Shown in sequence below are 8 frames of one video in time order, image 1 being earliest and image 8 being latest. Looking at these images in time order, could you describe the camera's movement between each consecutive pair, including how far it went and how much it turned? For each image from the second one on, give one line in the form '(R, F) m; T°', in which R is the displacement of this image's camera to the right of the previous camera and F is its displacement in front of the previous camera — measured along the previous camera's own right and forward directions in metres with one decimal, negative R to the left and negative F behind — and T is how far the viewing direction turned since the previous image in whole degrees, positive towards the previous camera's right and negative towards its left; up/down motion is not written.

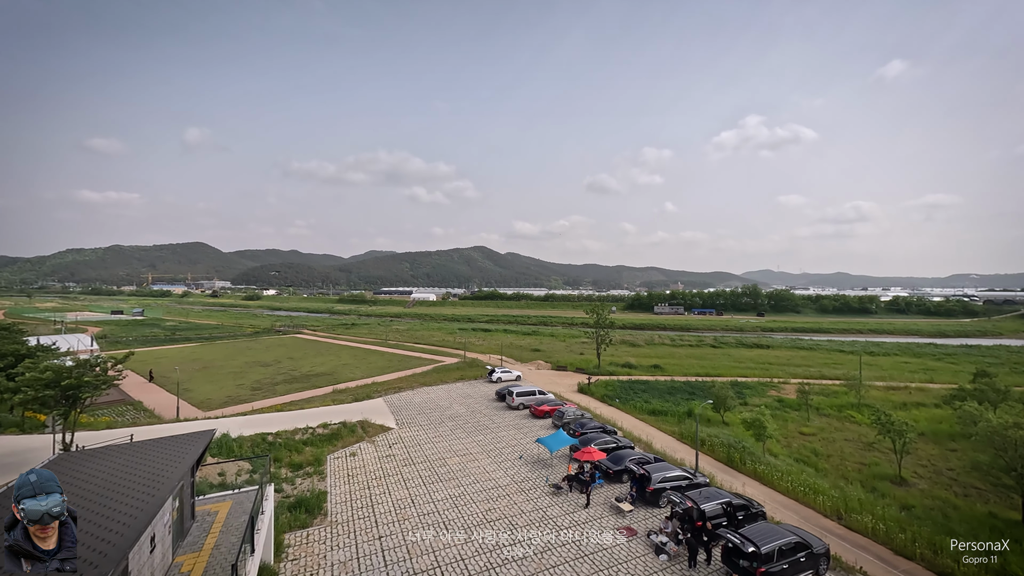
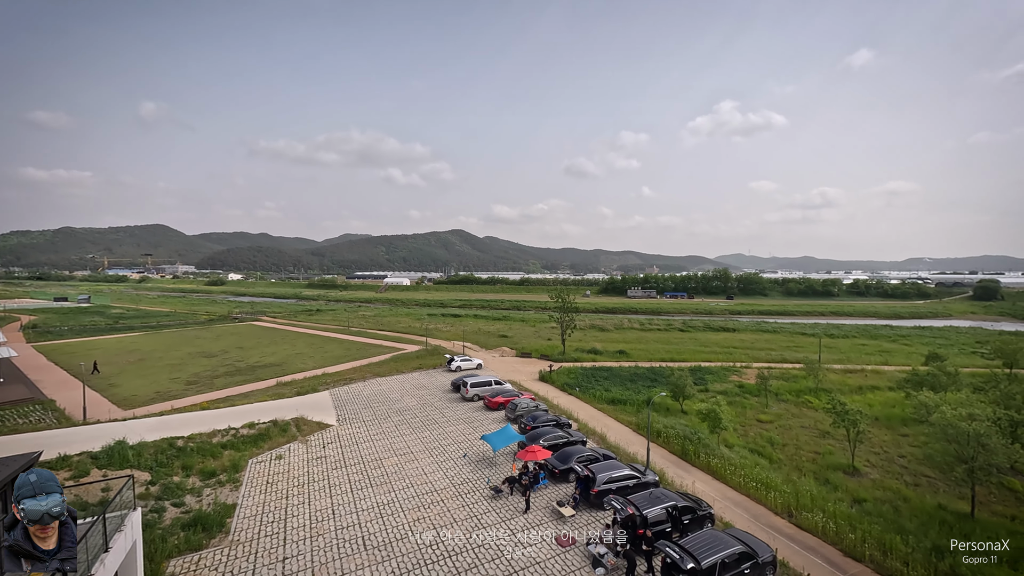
(+1.8, +1.8) m; +3°
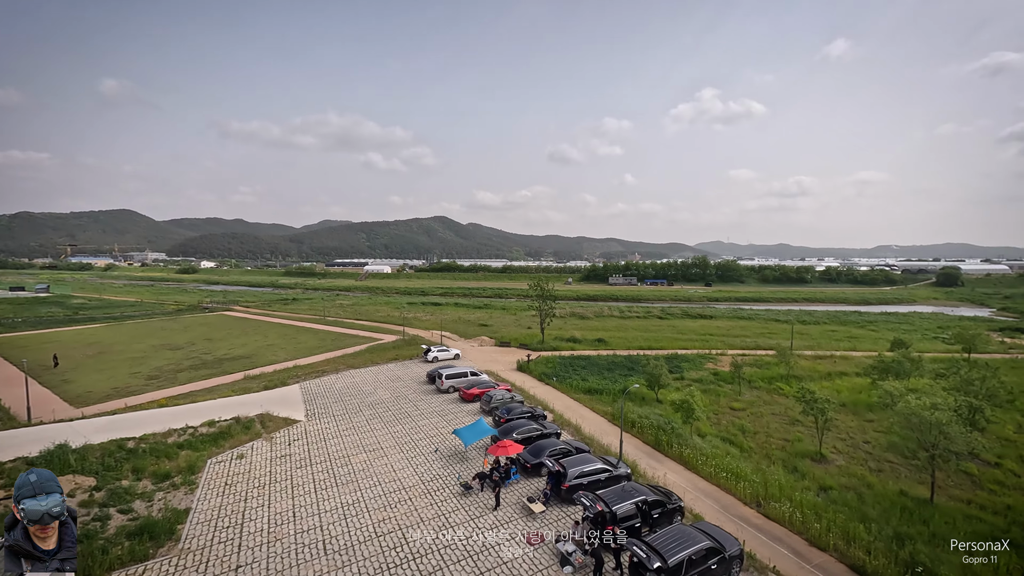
(+0.5, +0.6) m; +2°
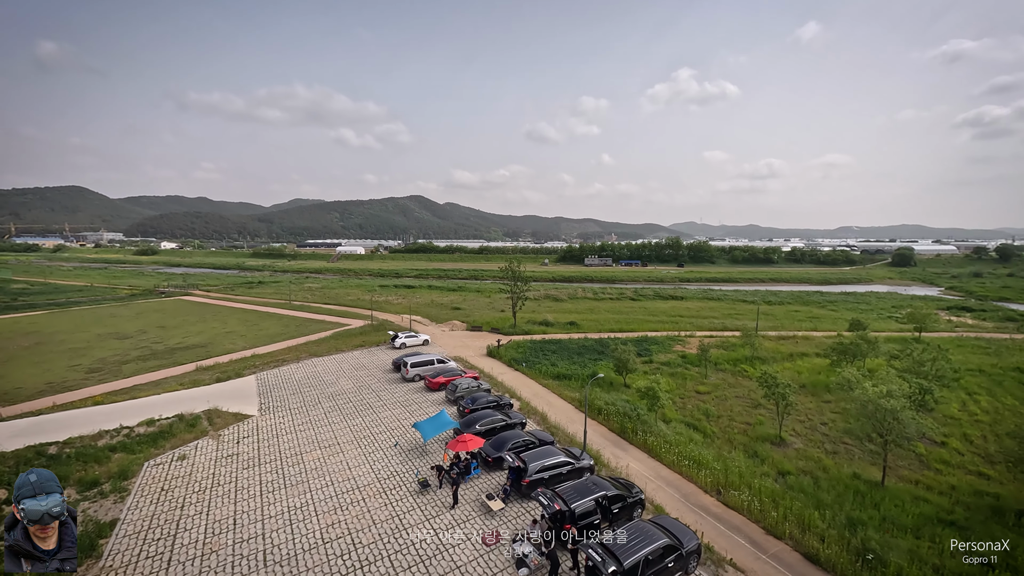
(+0.7, +0.9) m; +3°
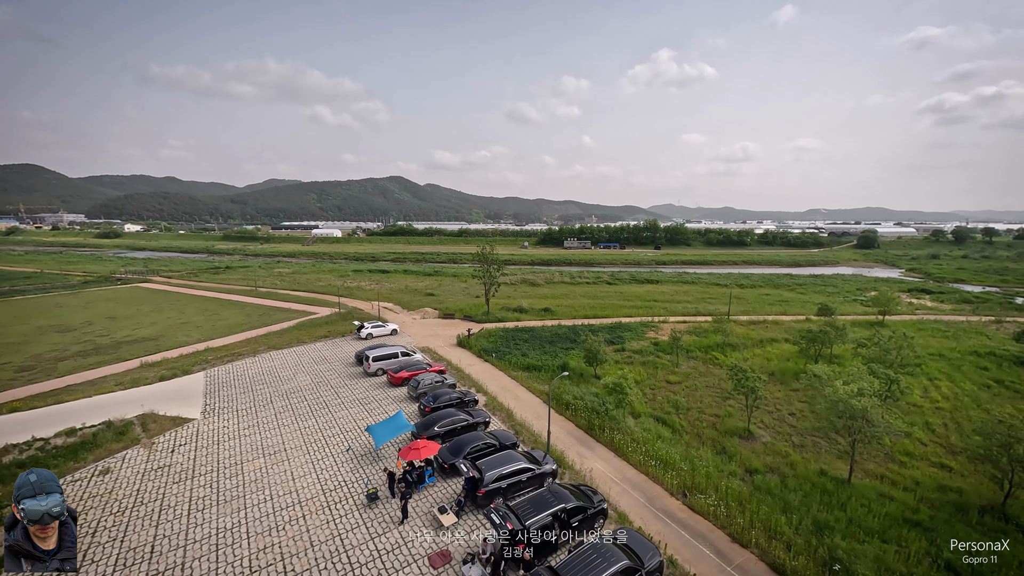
(+0.9, +1.3) m; +3°
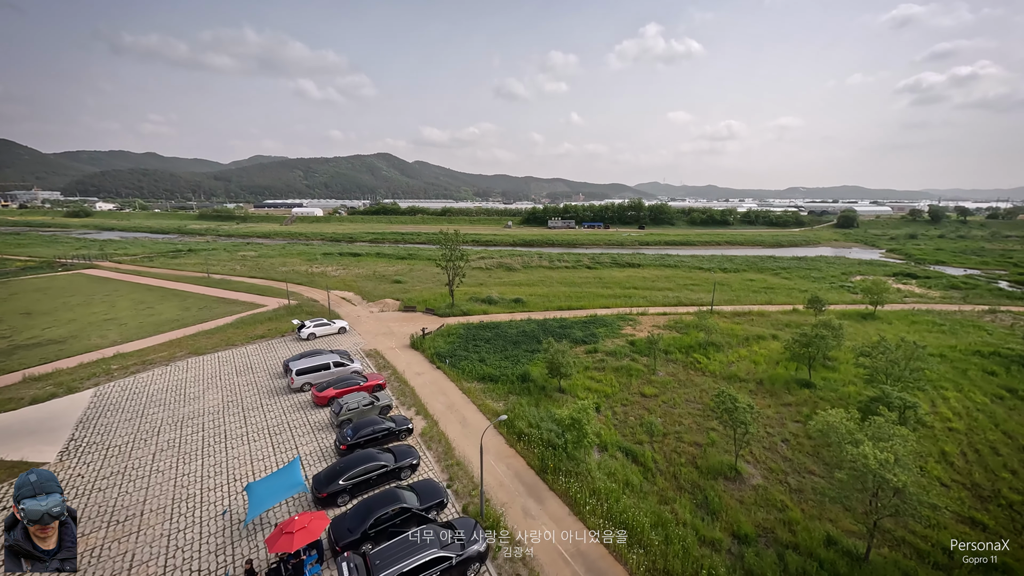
(+2.1, +4.1) m; +2°
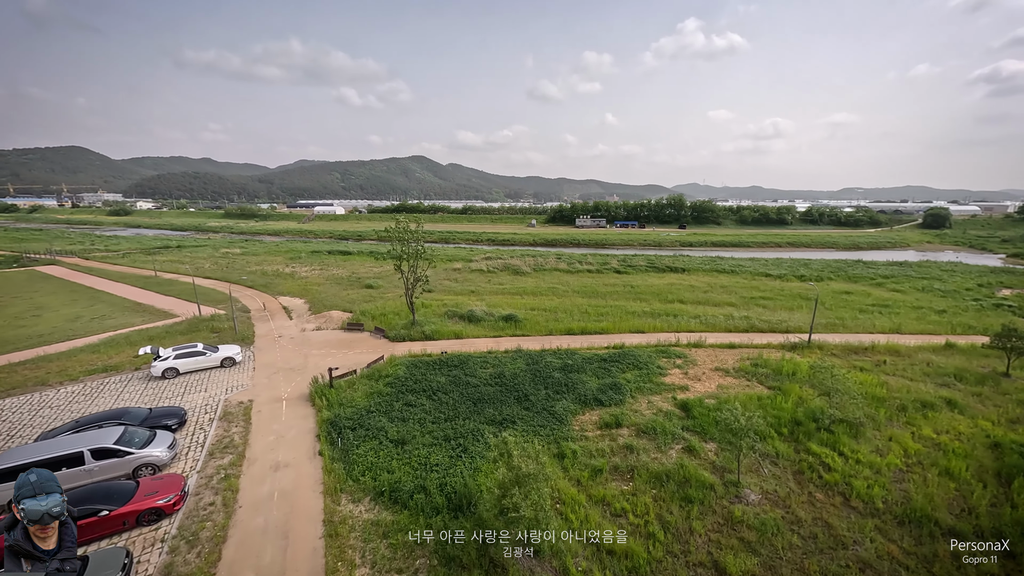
(+3.0, +12.6) m; -4°
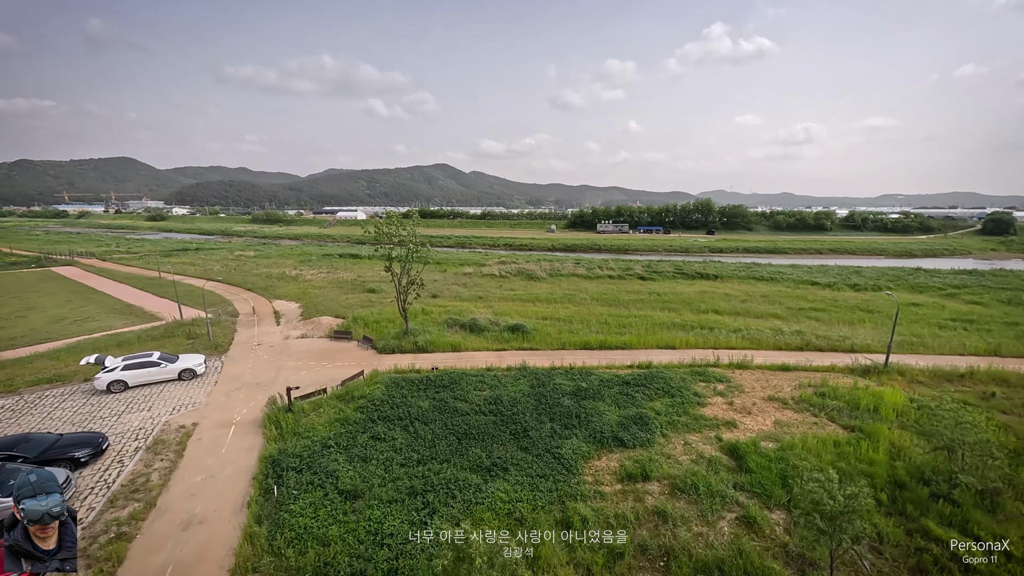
(+0.8, +3.7) m; -3°
